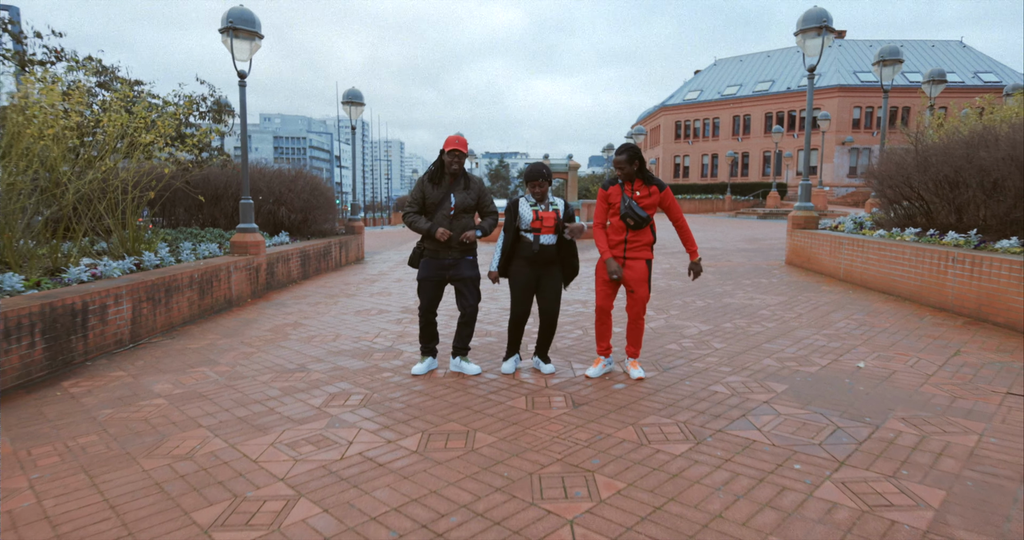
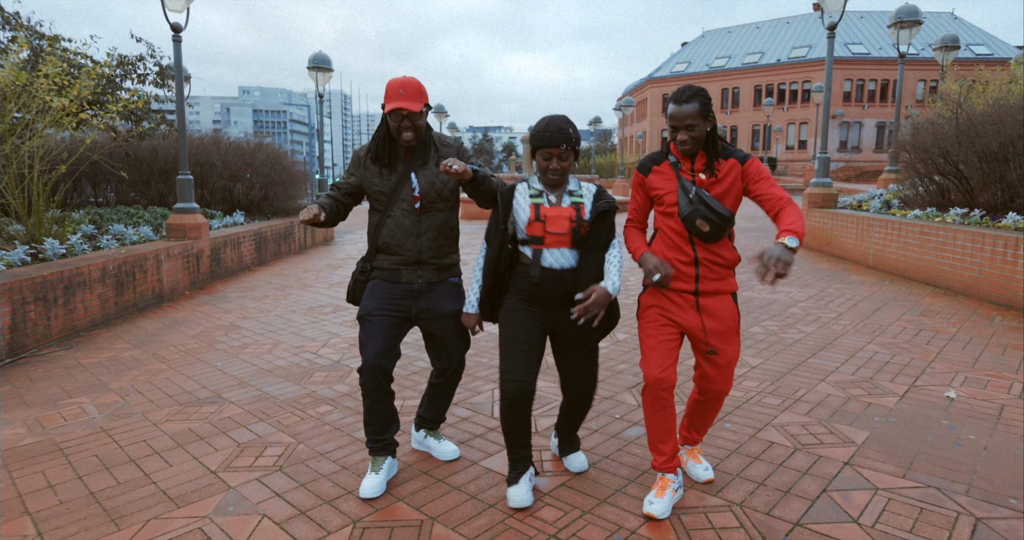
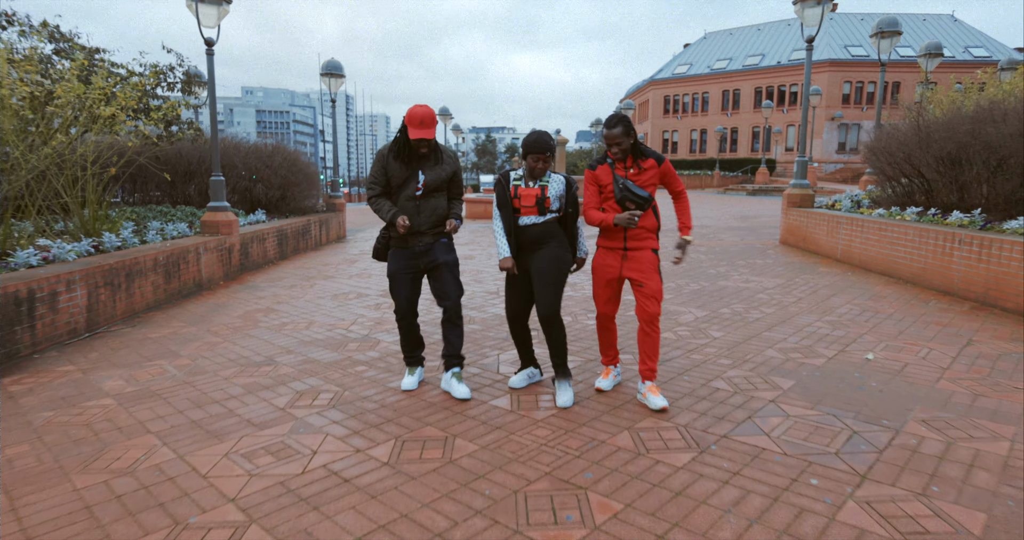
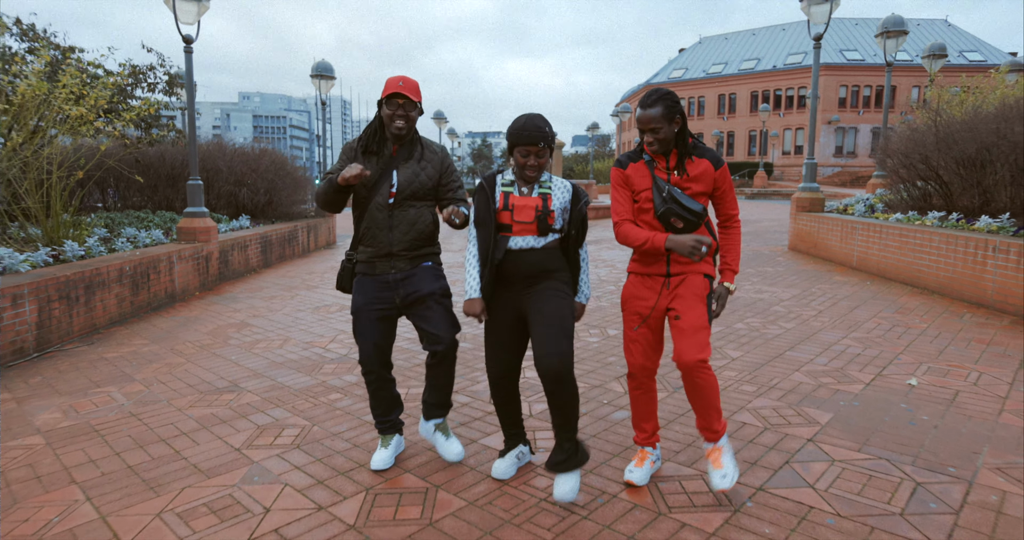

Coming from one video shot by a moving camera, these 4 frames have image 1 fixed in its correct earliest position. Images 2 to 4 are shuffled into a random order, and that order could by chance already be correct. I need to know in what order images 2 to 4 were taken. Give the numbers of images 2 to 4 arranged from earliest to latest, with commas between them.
3, 2, 4
